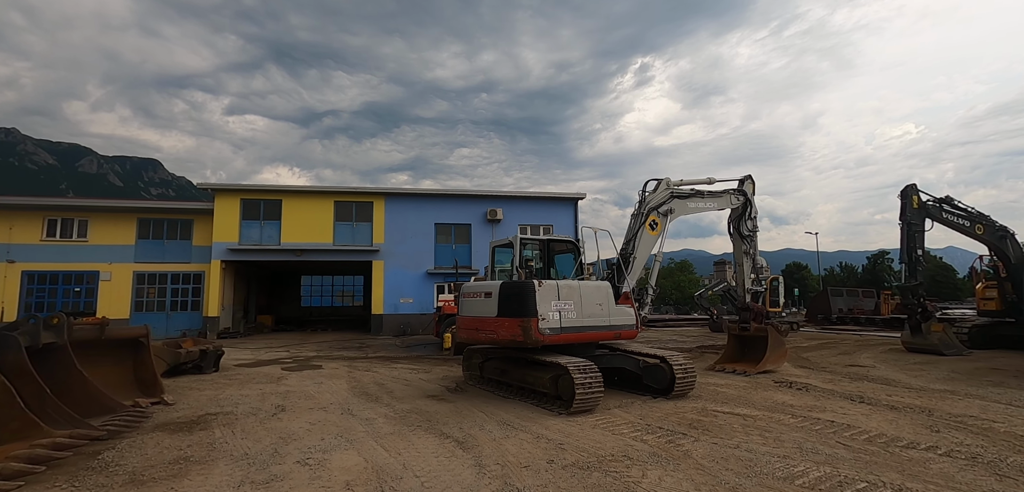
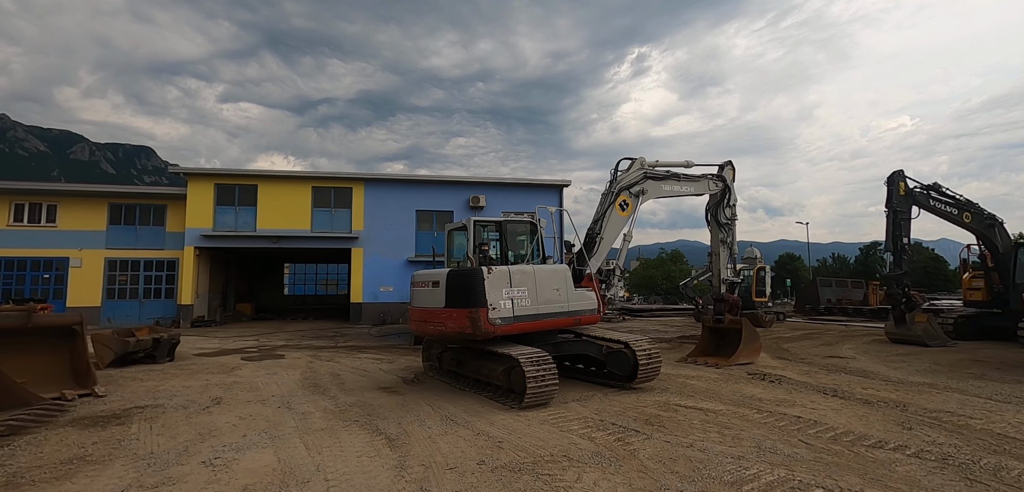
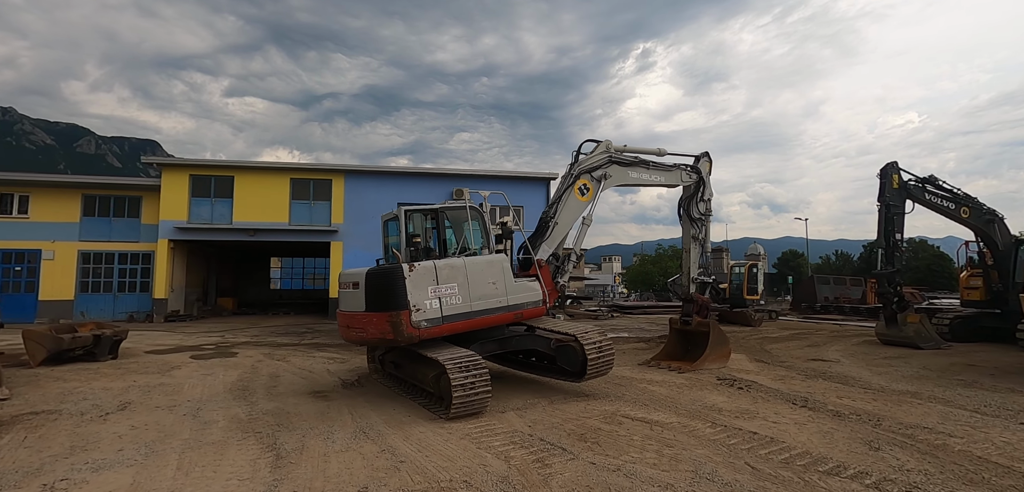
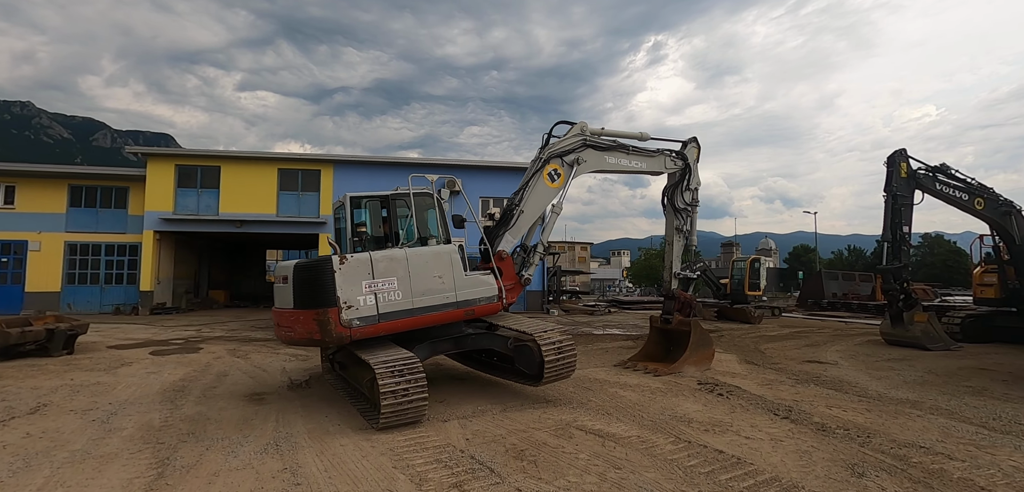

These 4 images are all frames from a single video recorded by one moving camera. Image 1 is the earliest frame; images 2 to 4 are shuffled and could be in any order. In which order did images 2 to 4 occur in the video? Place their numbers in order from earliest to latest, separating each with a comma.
2, 3, 4
